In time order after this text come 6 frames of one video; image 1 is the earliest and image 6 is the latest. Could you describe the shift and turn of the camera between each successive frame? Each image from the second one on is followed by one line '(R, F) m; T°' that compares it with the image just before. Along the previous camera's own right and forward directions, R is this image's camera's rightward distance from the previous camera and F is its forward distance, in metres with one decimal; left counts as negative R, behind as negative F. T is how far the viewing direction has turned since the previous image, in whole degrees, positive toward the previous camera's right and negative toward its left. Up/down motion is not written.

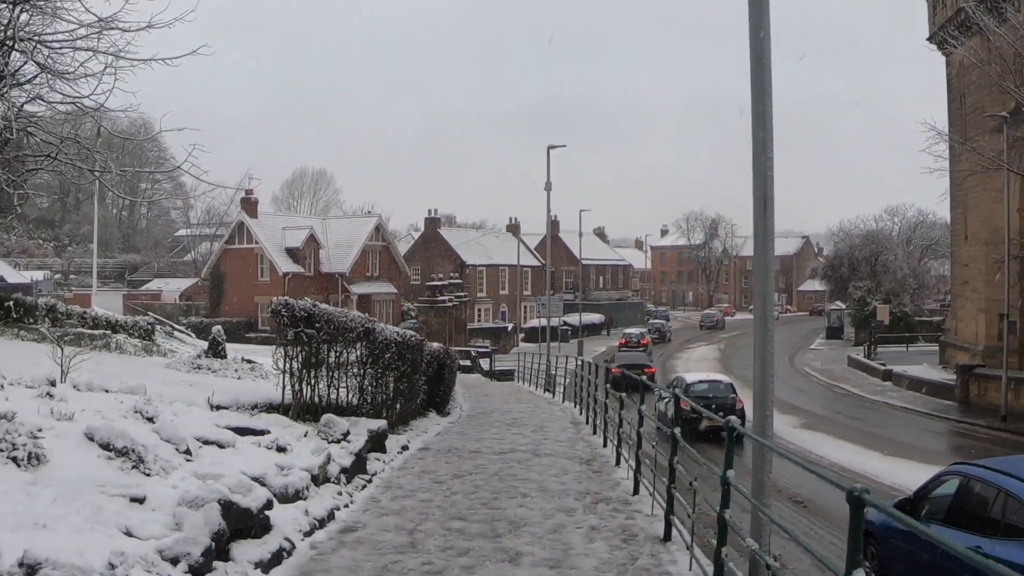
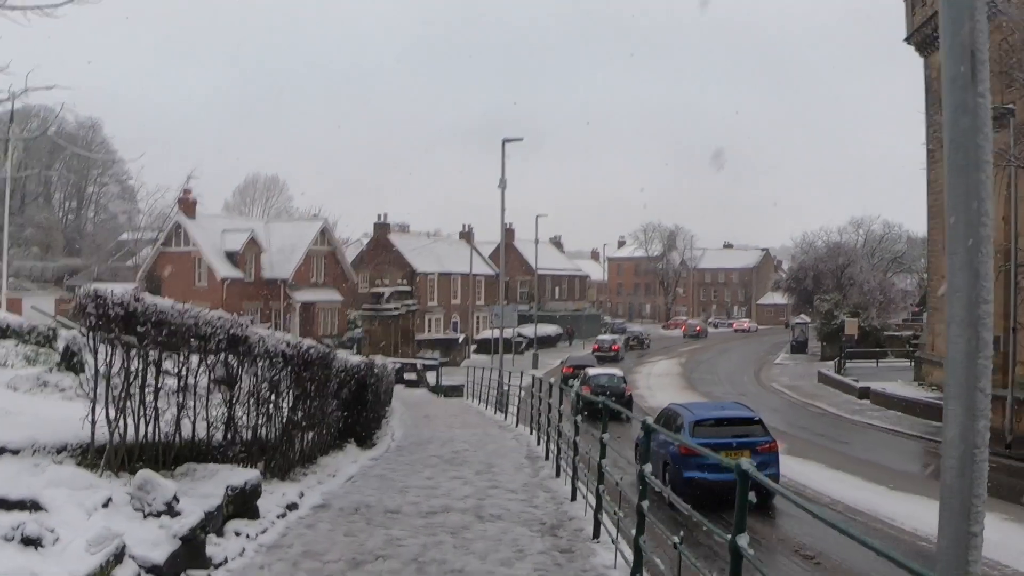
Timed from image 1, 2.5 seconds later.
(+0.2, +2.8) m; +3°
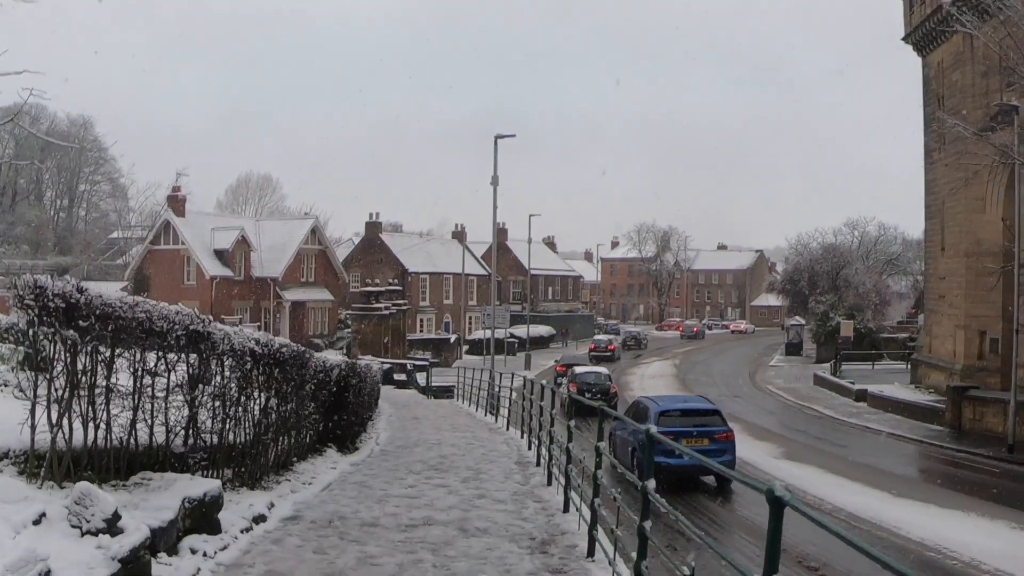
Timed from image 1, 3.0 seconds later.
(0.0, +0.5) m; 0°
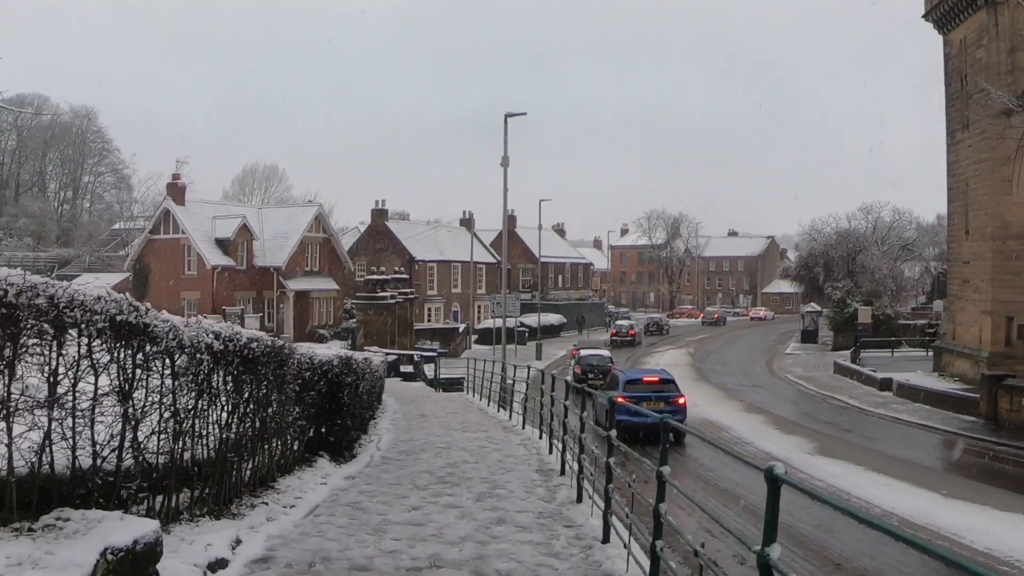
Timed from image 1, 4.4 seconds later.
(-0.1, +1.4) m; 0°
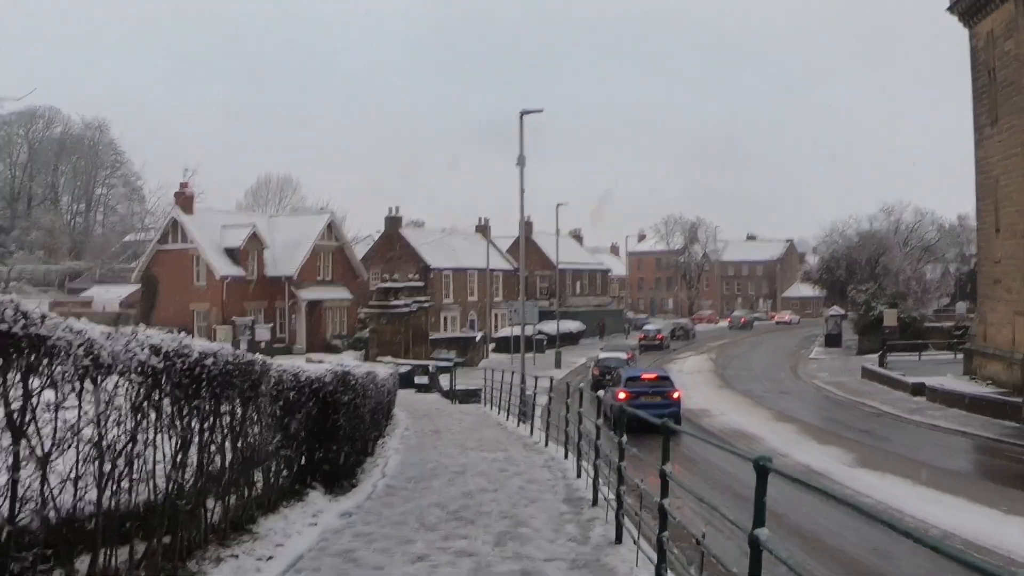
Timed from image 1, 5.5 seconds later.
(-0.1, +1.2) m; -1°
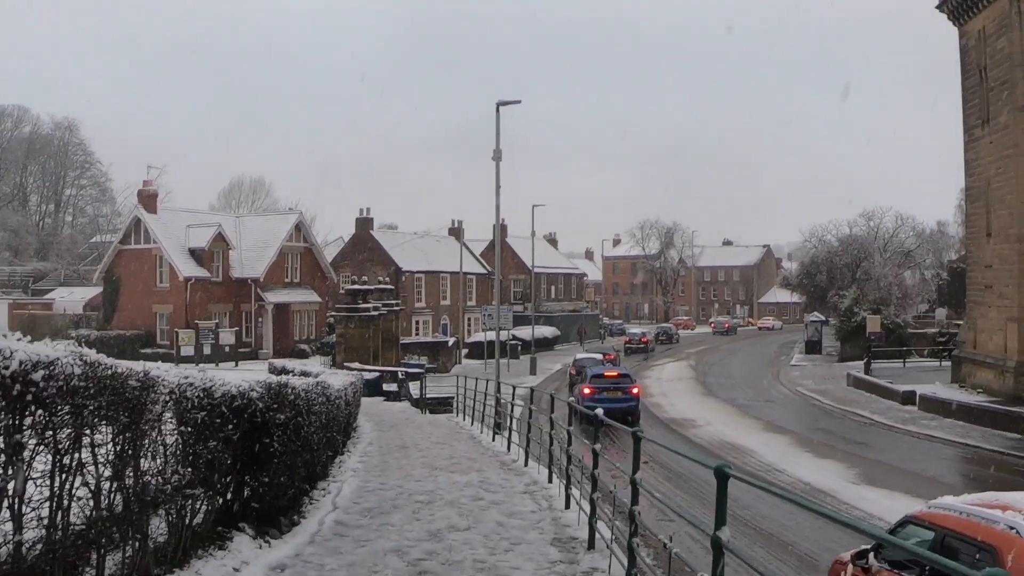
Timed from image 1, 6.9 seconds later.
(0.0, +1.4) m; +2°
